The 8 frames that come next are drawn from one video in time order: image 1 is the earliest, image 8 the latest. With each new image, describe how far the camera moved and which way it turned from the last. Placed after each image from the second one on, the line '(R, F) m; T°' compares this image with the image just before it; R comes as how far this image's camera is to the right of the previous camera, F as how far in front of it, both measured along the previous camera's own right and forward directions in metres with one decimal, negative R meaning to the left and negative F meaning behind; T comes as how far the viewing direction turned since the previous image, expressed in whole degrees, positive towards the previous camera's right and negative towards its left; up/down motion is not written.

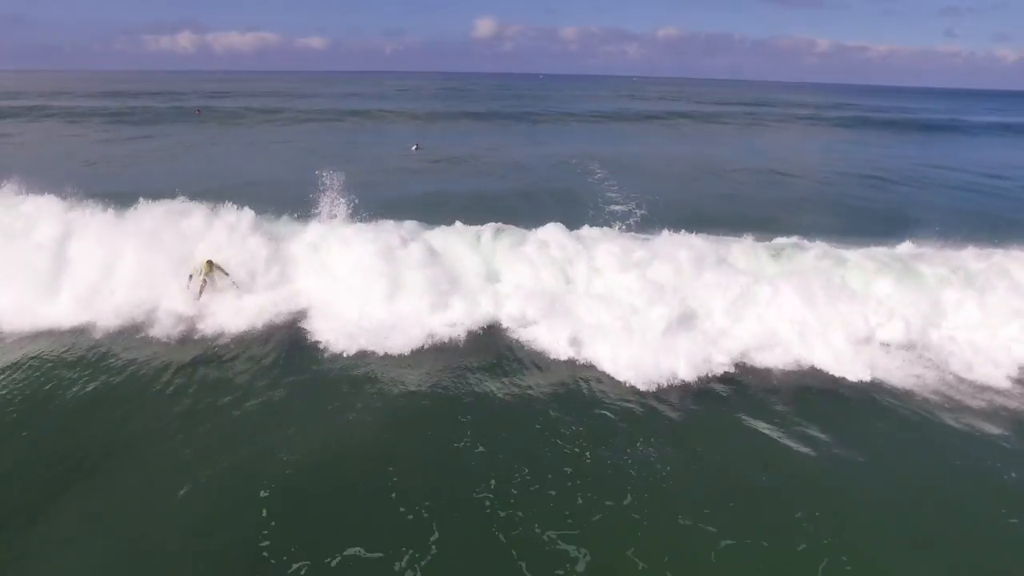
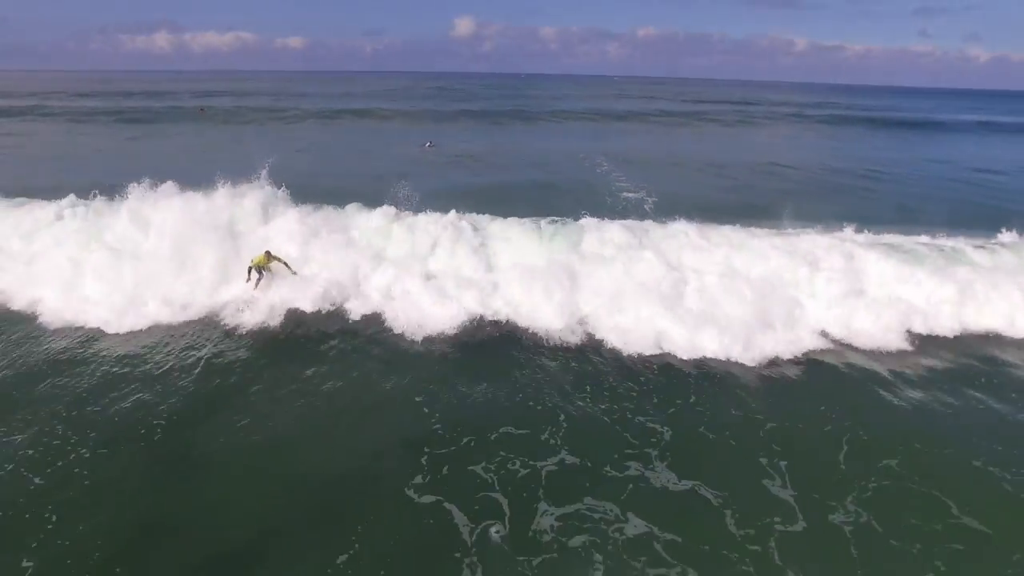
(-1.0, -1.3) m; +1°
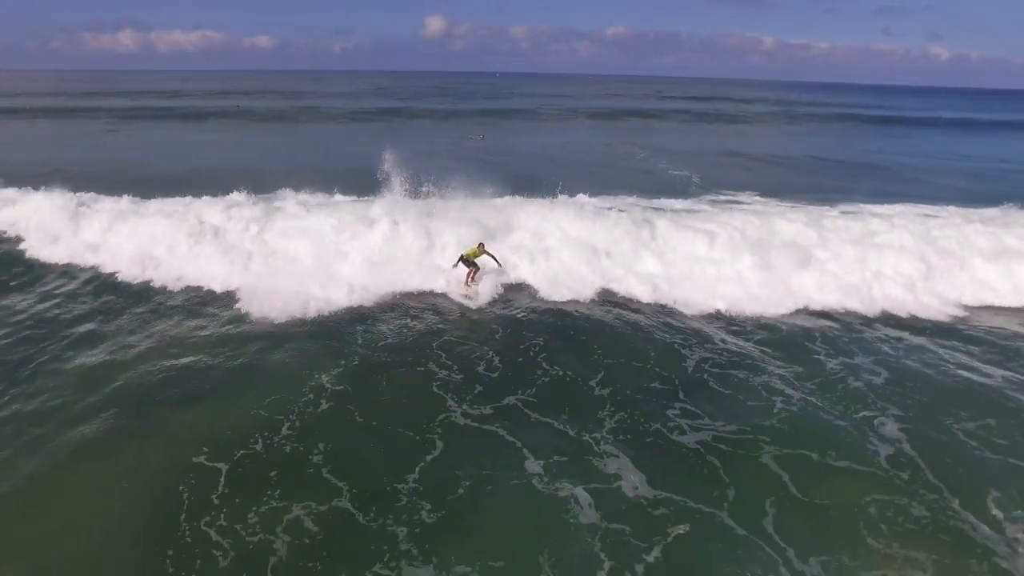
(-3.1, -4.4) m; +2°
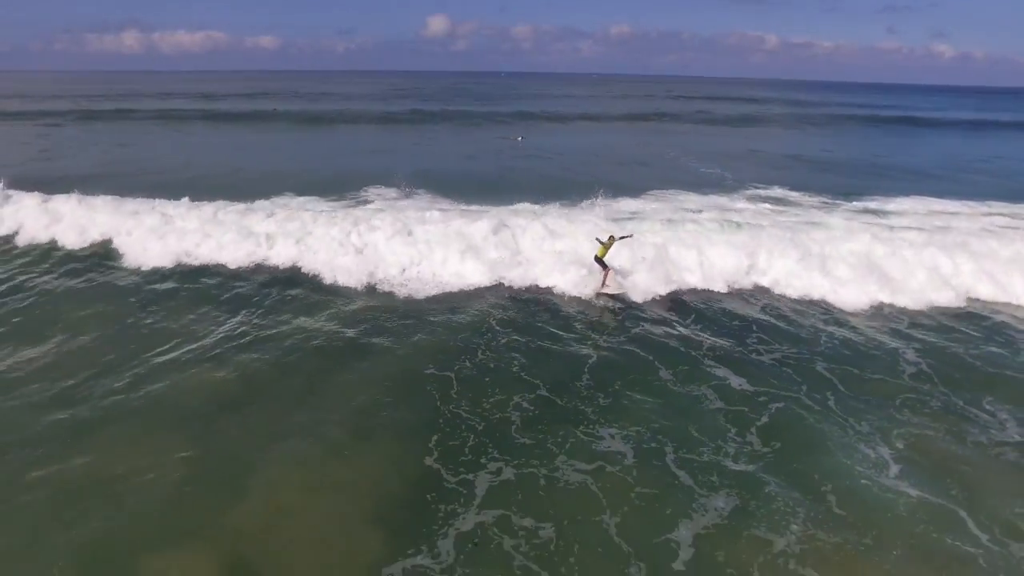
(-1.6, -2.6) m; 0°
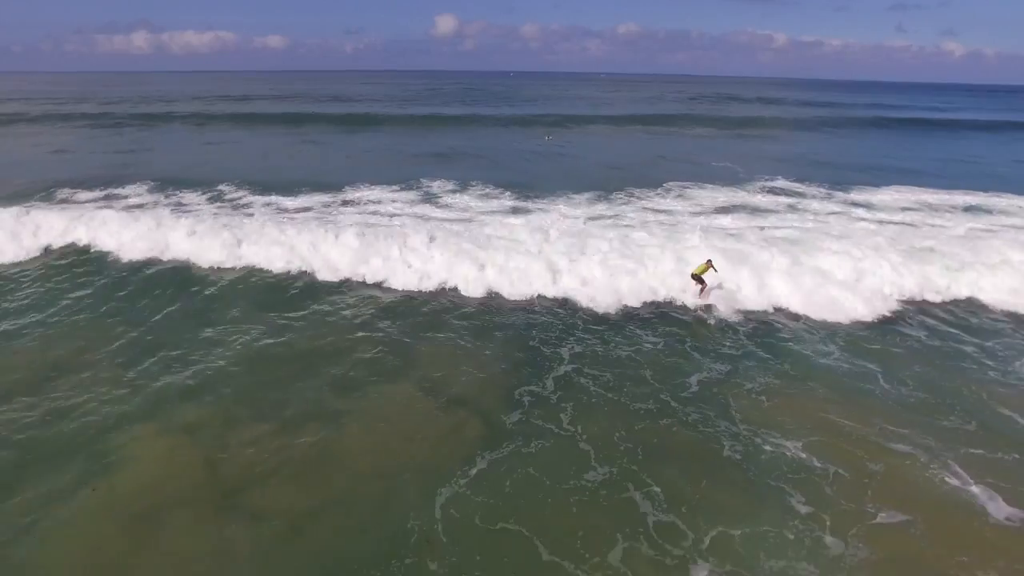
(-0.9, -3.8) m; -1°
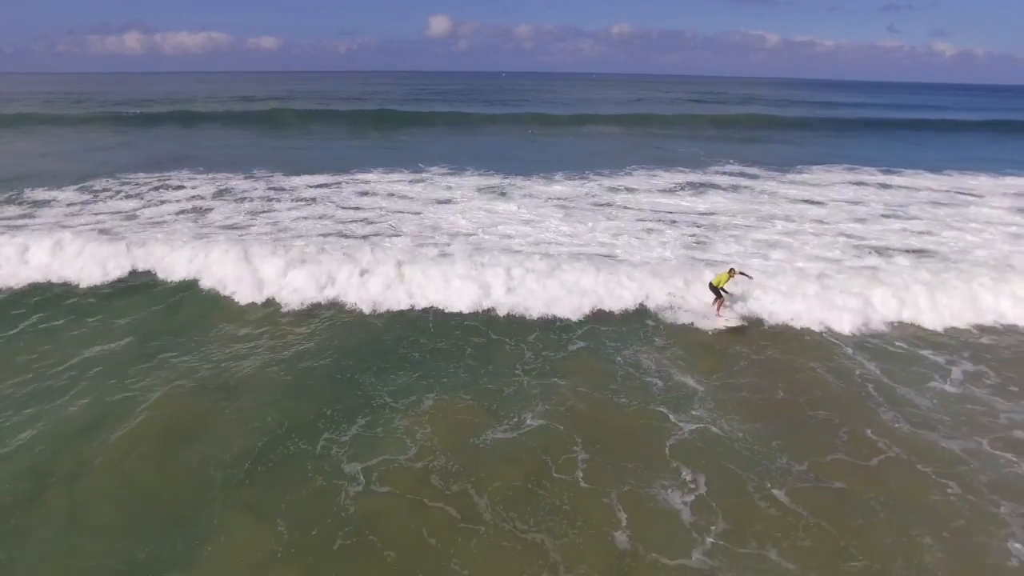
(+0.7, -5.2) m; 0°
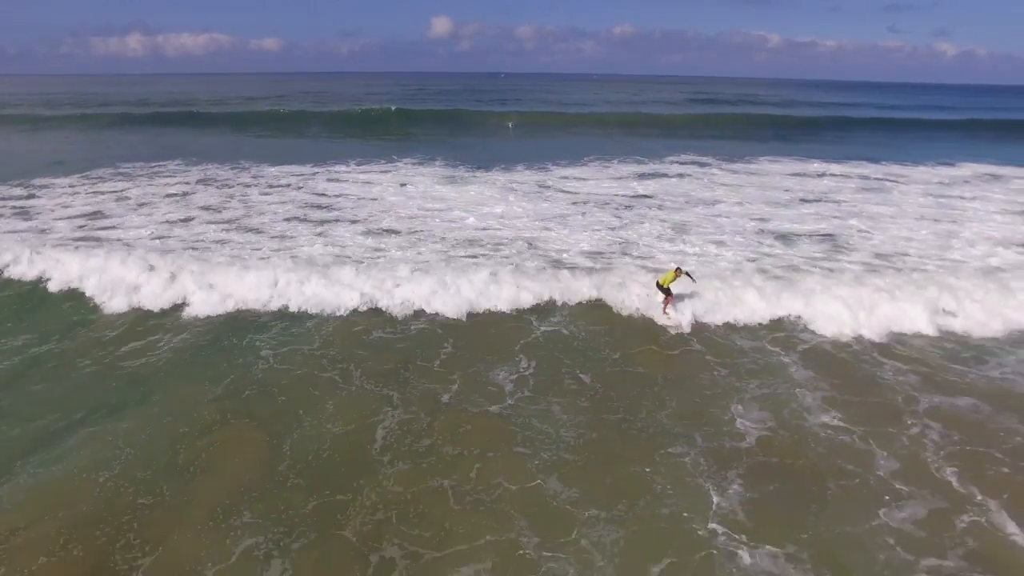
(+1.9, -2.7) m; 0°
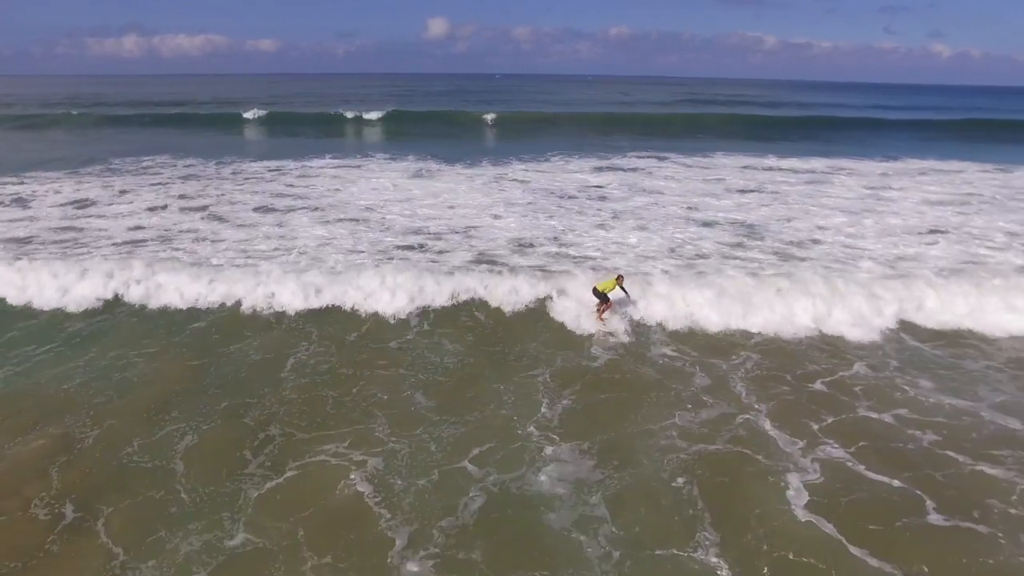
(+1.6, -2.0) m; 0°
